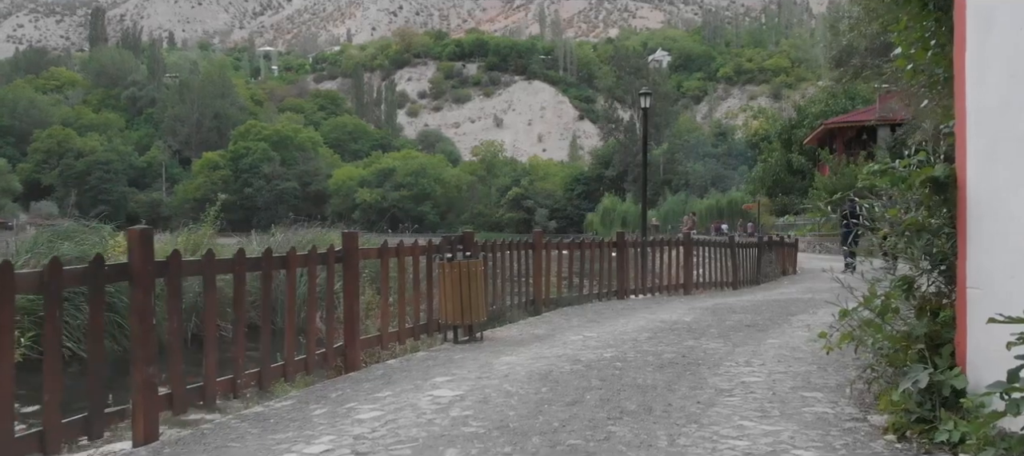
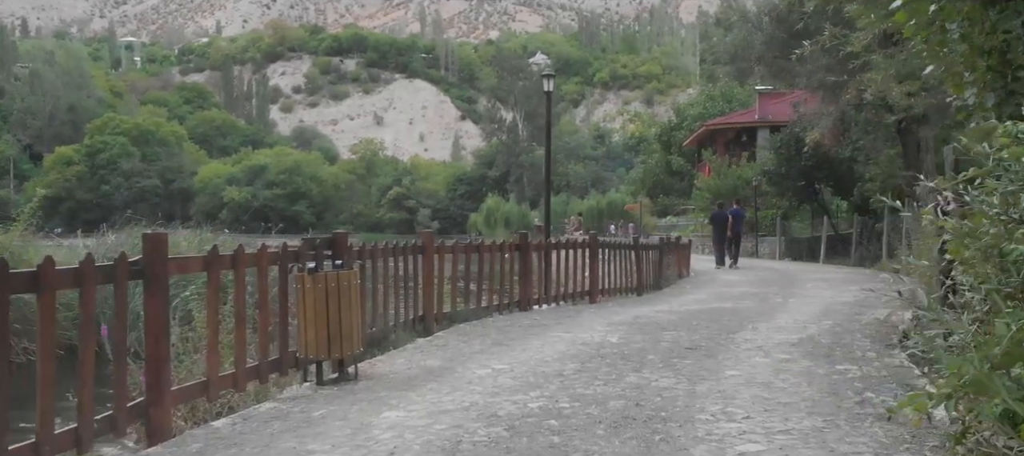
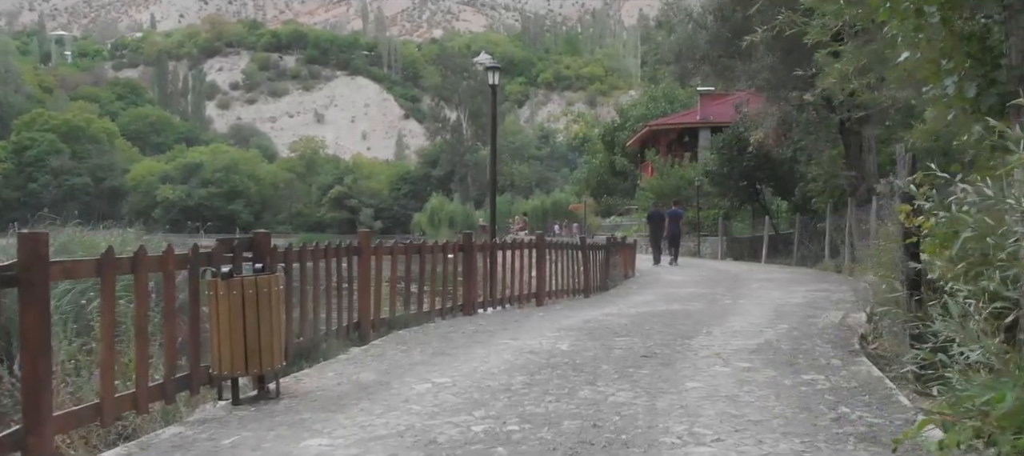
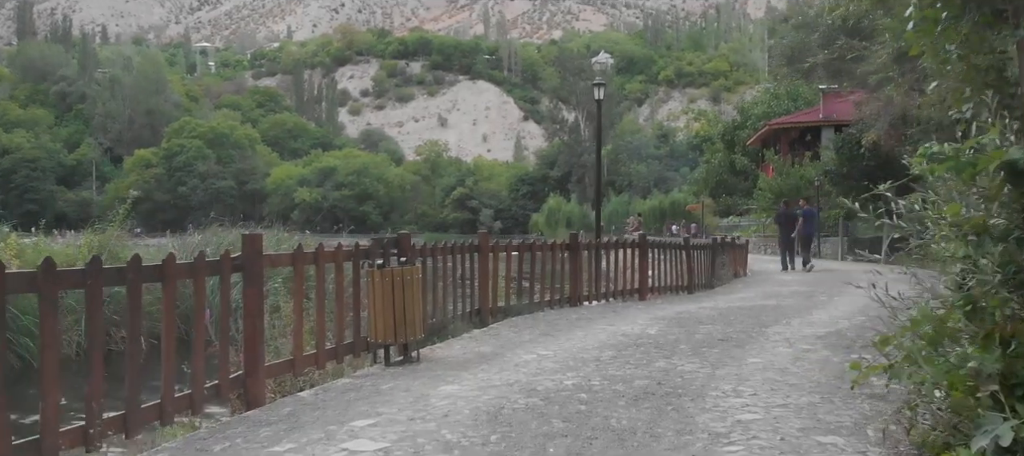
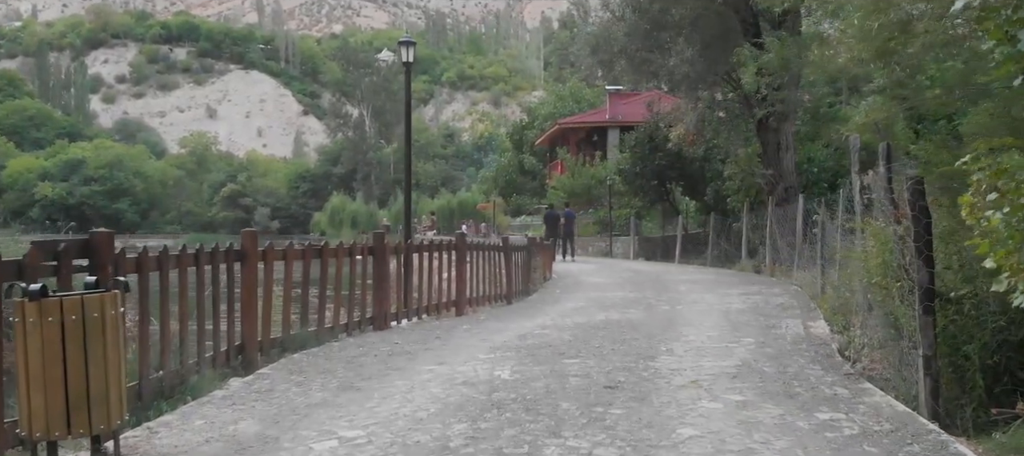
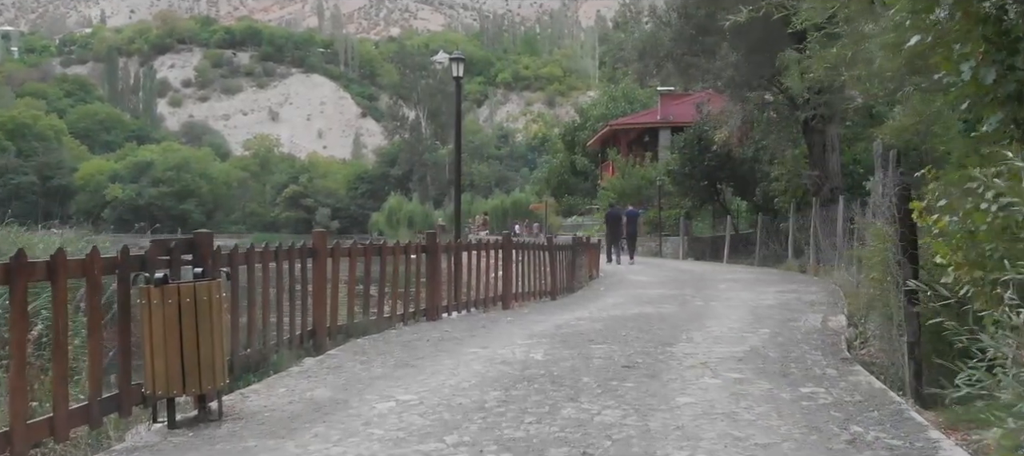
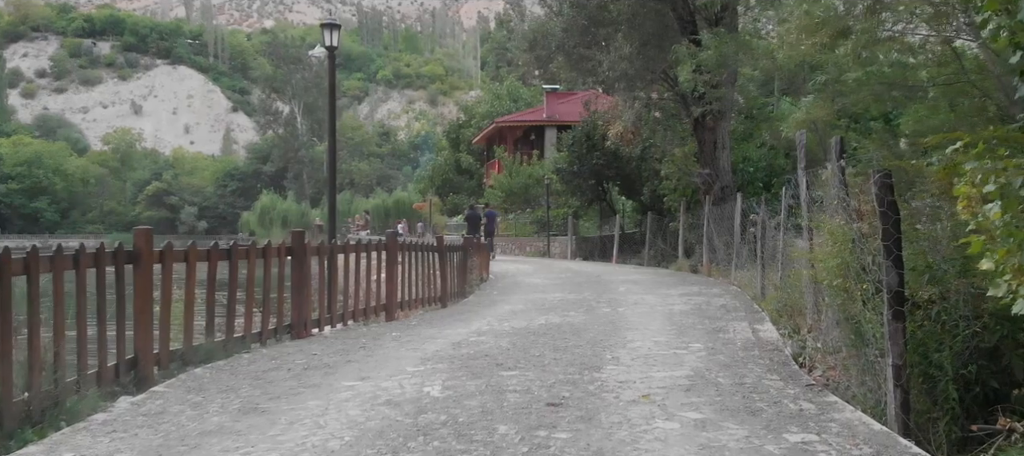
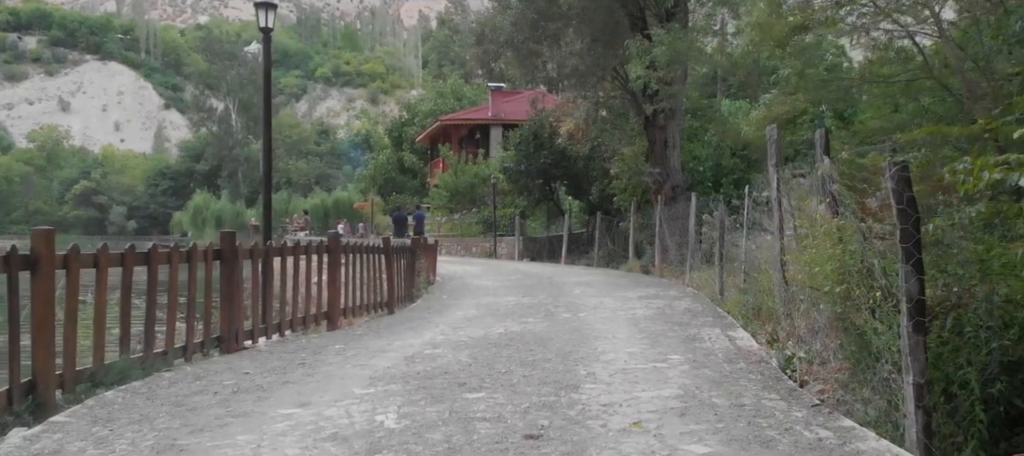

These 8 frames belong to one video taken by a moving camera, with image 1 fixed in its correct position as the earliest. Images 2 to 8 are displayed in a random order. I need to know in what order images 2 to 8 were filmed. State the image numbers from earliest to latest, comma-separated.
4, 2, 3, 6, 5, 7, 8
